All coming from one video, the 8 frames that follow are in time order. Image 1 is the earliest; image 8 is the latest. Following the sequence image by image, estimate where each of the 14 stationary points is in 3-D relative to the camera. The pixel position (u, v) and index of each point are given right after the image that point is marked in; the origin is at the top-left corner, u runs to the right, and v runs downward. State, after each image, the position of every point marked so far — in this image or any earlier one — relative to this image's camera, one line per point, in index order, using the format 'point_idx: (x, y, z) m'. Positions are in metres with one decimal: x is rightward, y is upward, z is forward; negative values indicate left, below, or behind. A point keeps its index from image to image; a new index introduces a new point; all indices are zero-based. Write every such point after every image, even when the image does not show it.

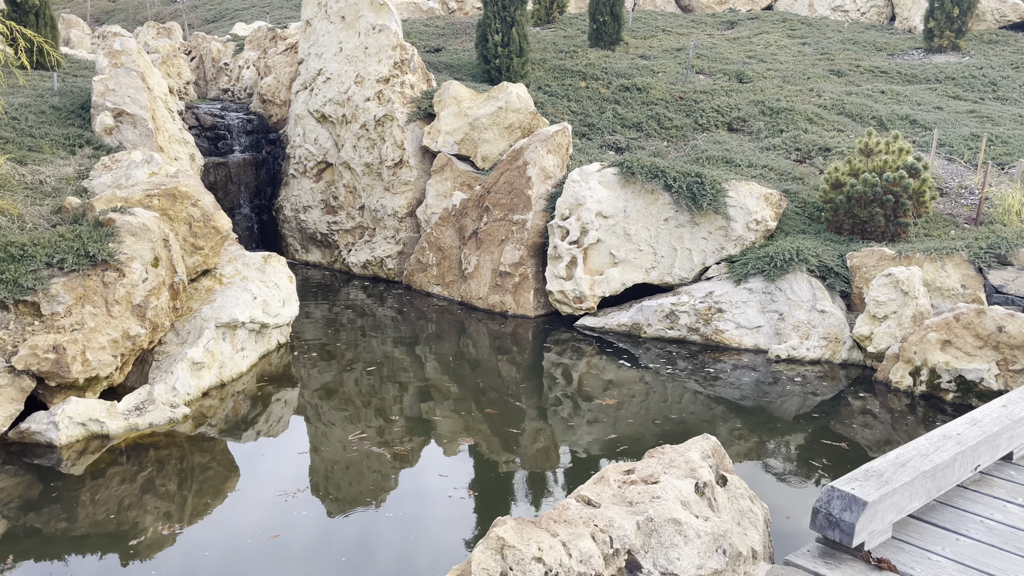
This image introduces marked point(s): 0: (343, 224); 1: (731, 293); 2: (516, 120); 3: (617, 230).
0: (-3.3, +1.2, +15.7) m
1: (+2.9, -0.1, +10.7) m
2: (+0.1, +2.8, +13.8) m
3: (+1.5, +0.8, +11.7) m
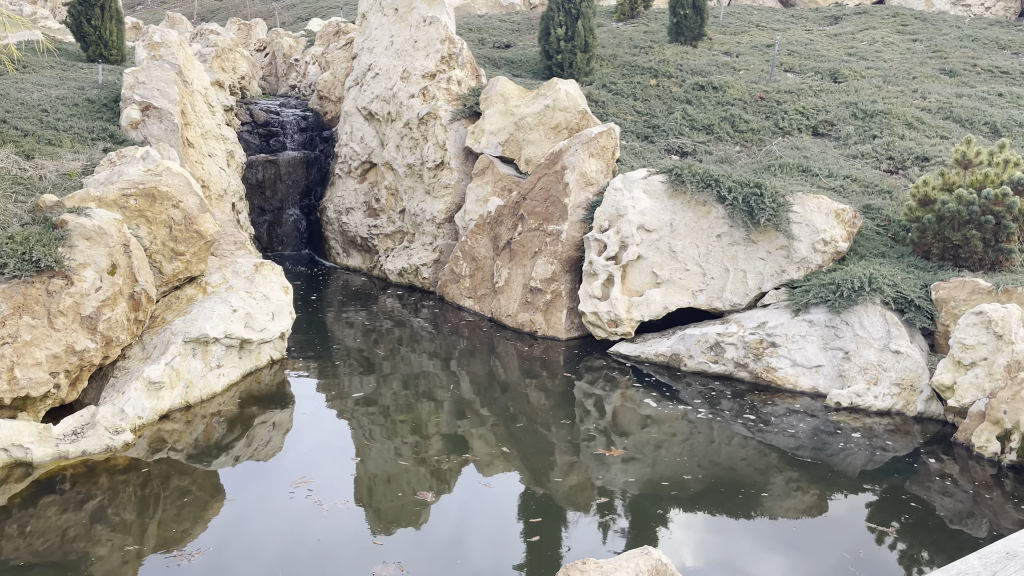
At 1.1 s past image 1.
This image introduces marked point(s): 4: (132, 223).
0: (-2.3, +1.1, +14.8) m
1: (+3.1, -0.4, +9.2) m
2: (+0.8, +2.6, +12.5) m
3: (+1.9, +0.5, +10.3) m
4: (-3.8, +0.6, +8.1) m
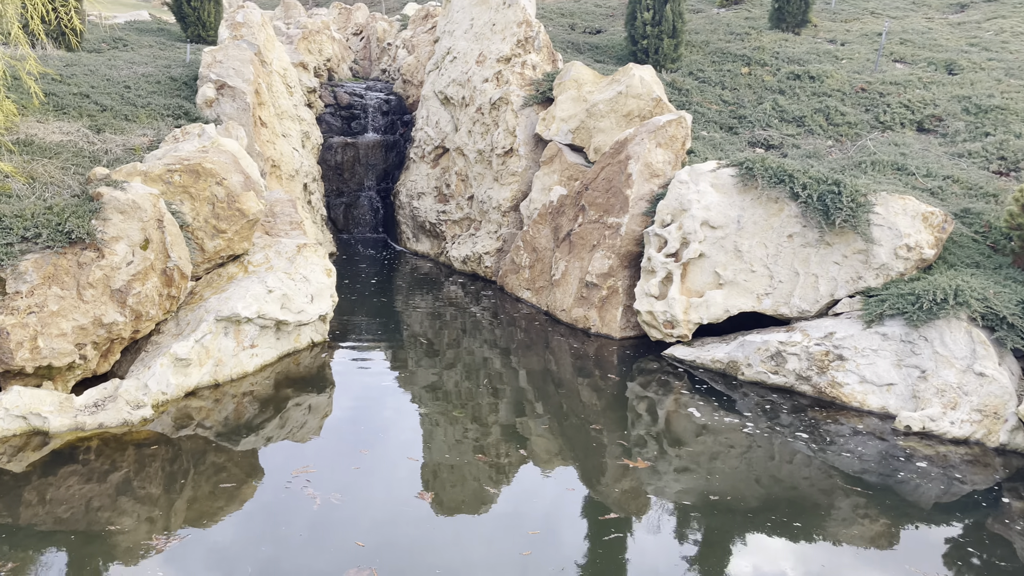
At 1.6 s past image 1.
0: (-1.1, +1.3, +14.6) m
1: (+3.5, -0.5, +8.4) m
2: (+1.8, +2.6, +11.9) m
3: (+2.5, +0.5, +9.6) m
4: (-3.4, +0.9, +8.1) m
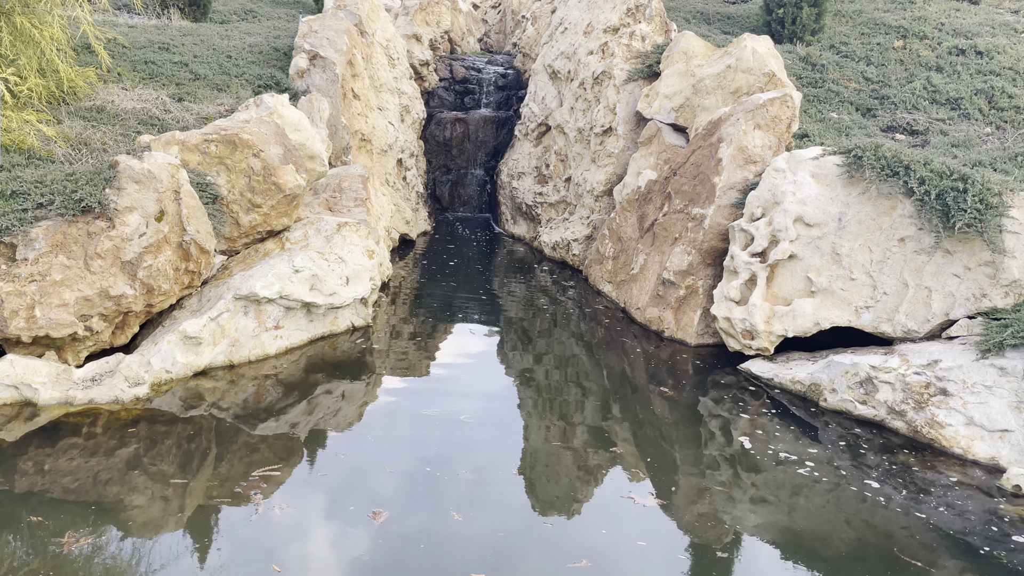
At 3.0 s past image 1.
0: (+0.6, +1.6, +13.8) m
1: (+3.8, -0.7, +6.8) m
2: (+3.0, +2.6, +10.5) m
3: (+3.1, +0.4, +8.2) m
4: (-2.9, +1.1, +7.9) m
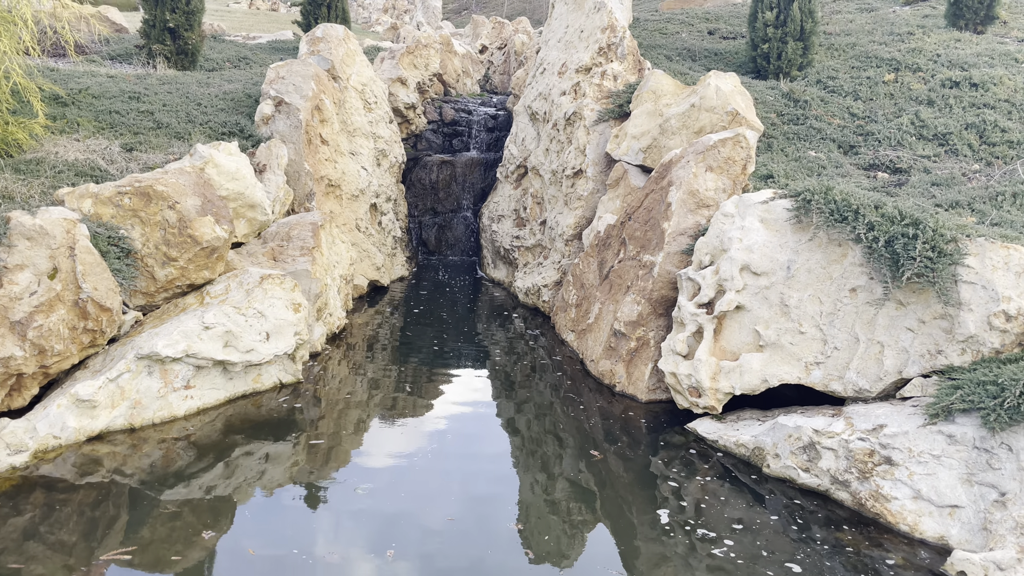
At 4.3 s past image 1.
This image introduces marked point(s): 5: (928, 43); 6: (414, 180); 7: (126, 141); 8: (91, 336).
0: (+0.2, +0.8, +13.3) m
1: (+3.0, -1.1, +6.1) m
2: (+2.4, +2.0, +10.0) m
3: (+2.4, -0.1, +7.6) m
4: (-3.6, +0.6, +7.6) m
5: (+7.6, +4.5, +14.8) m
6: (-1.9, +2.2, +16.3) m
7: (-5.1, +1.9, +10.8) m
8: (-3.6, -0.4, +7.1) m
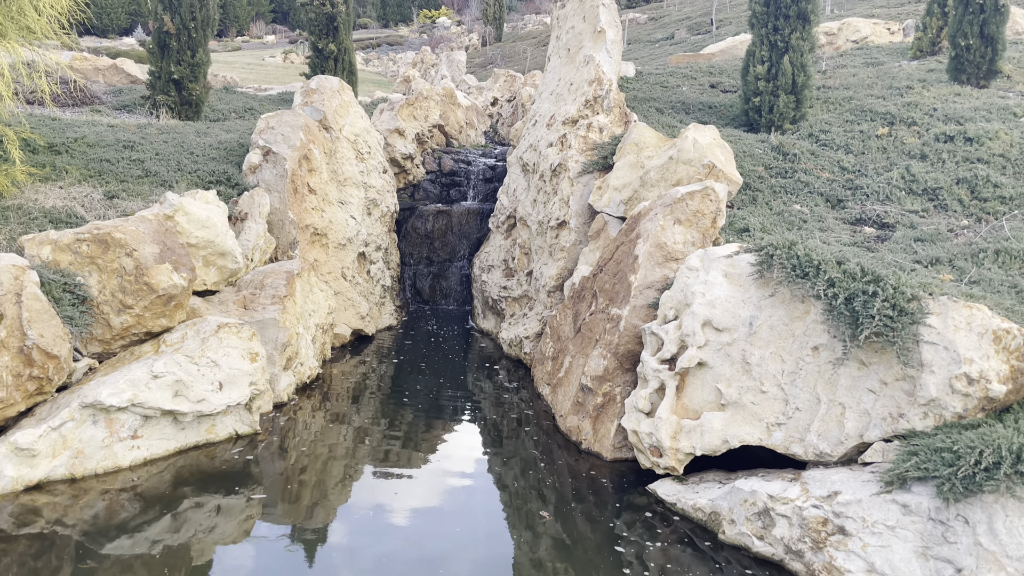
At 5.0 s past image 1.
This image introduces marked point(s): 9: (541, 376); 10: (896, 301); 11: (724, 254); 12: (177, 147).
0: (0.0, 0.0, +13.2) m
1: (+2.5, -1.5, +5.8) m
2: (+2.1, +1.4, +9.9) m
3: (+2.0, -0.6, +7.4) m
4: (-4.0, +0.2, +7.6) m
5: (+7.5, +3.4, +14.7) m
6: (-2.0, +1.2, +16.4) m
7: (-5.4, +1.3, +10.9) m
8: (-4.1, -0.8, +7.0) m
9: (+0.4, -1.2, +10.8) m
10: (+3.0, -0.1, +6.4) m
11: (+2.1, +0.3, +8.0) m
12: (-5.5, +2.3, +13.5) m
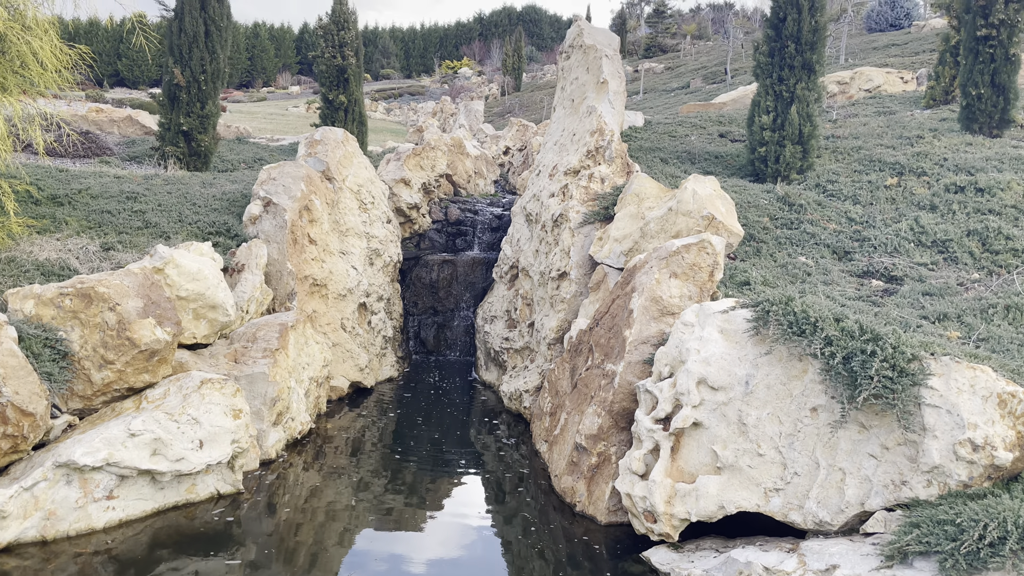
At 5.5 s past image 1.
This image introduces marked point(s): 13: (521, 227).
0: (0.0, -0.9, +13.0) m
1: (+2.4, -1.9, +5.4) m
2: (+2.0, +0.7, +9.7) m
3: (+1.9, -1.1, +7.1) m
4: (-4.1, -0.3, +7.5) m
5: (+7.5, +2.5, +14.4) m
6: (-1.9, +0.2, +16.2) m
7: (-5.4, +0.6, +10.9) m
8: (-4.2, -1.3, +6.9) m
9: (+0.4, -1.8, +10.5) m
10: (+2.9, -0.6, +6.1) m
11: (+2.0, -0.2, +7.7) m
12: (-5.5, +1.5, +13.5) m
13: (+0.2, +1.1, +14.2) m
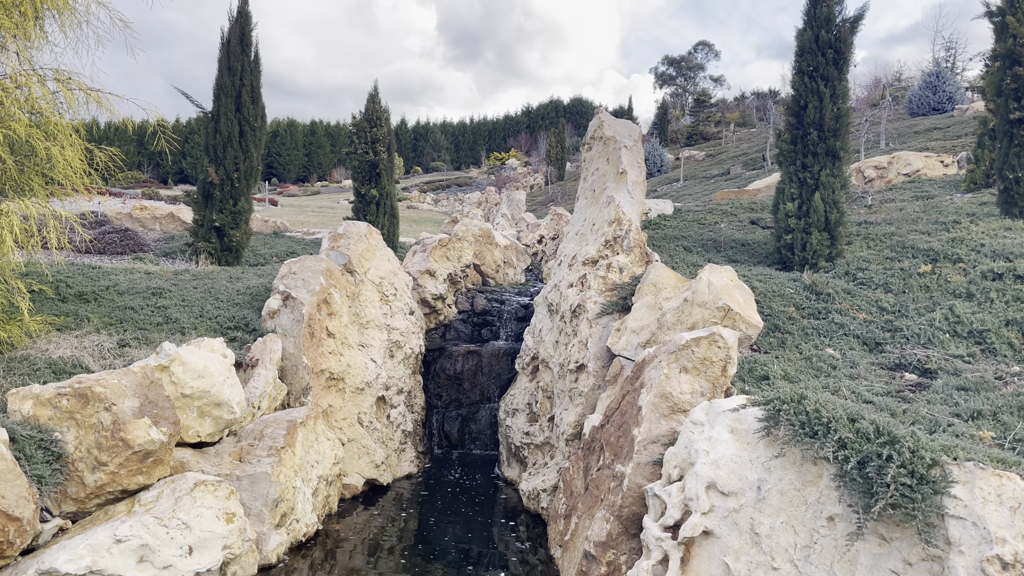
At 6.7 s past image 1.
0: (+0.3, -2.3, +12.6) m
1: (+2.3, -2.5, +4.8) m
2: (+2.2, -0.3, +9.4) m
3: (+1.9, -1.9, +6.6) m
4: (-4.1, -1.3, +7.4) m
5: (+7.9, +1.0, +14.0) m
6: (-1.4, -1.6, +16.0) m
7: (-5.2, -0.7, +11.0) m
8: (-4.2, -2.1, +6.7) m
9: (+0.5, -3.0, +9.9) m
10: (+2.8, -1.2, +5.6) m
11: (+2.0, -1.1, +7.3) m
12: (-5.2, -0.1, +13.7) m
13: (+0.5, -0.5, +14.0) m
